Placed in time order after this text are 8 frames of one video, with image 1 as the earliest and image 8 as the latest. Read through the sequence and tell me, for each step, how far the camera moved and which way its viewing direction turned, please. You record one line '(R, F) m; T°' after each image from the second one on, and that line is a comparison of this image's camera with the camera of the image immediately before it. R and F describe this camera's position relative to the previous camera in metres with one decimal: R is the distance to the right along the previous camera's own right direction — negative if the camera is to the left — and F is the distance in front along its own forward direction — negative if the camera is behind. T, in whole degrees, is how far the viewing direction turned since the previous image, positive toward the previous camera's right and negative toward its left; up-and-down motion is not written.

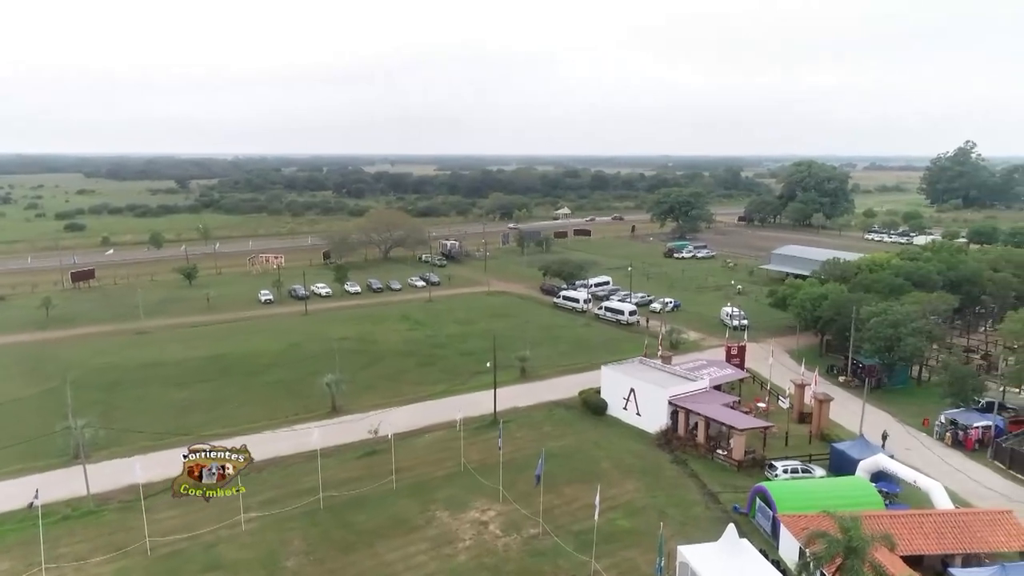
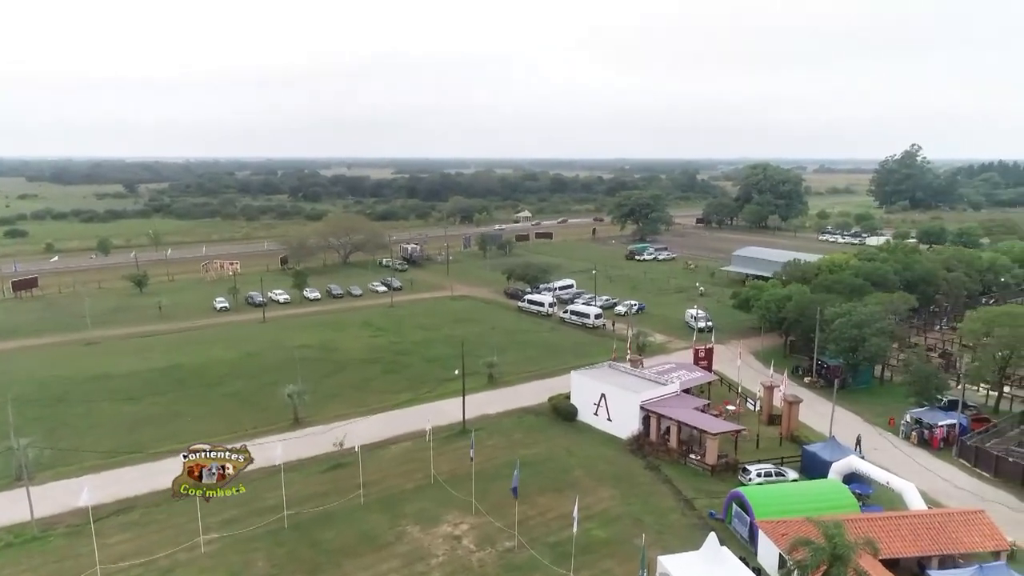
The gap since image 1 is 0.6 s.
(-0.4, +0.6) m; +3°
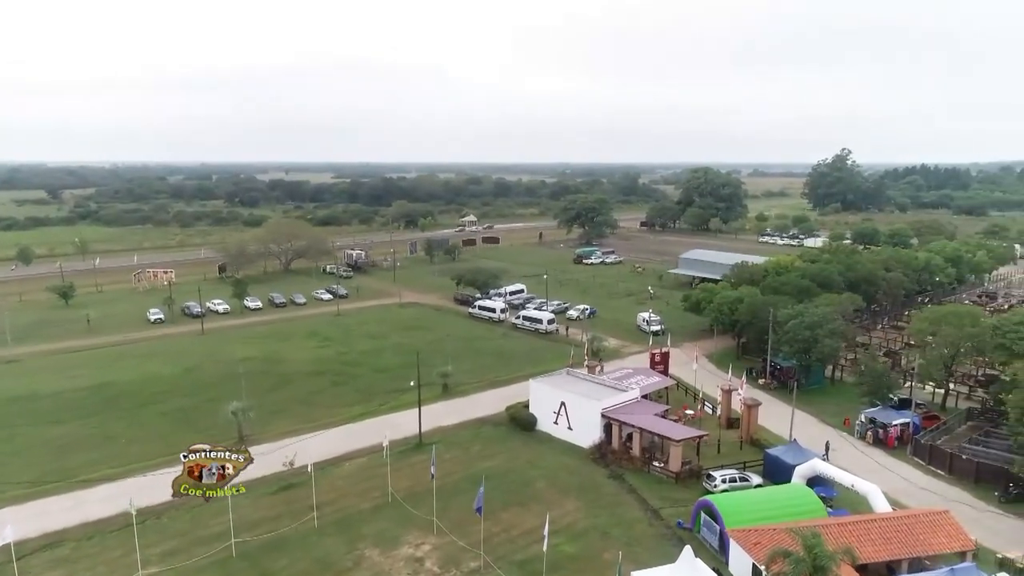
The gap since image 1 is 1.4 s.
(-0.5, +0.9) m; +5°
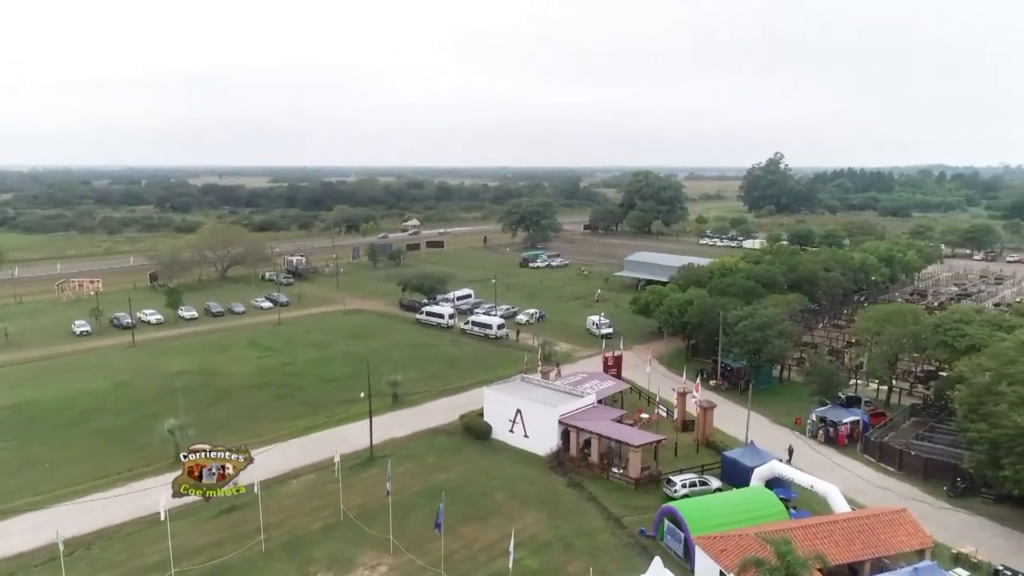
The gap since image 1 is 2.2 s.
(-0.4, +0.7) m; +5°
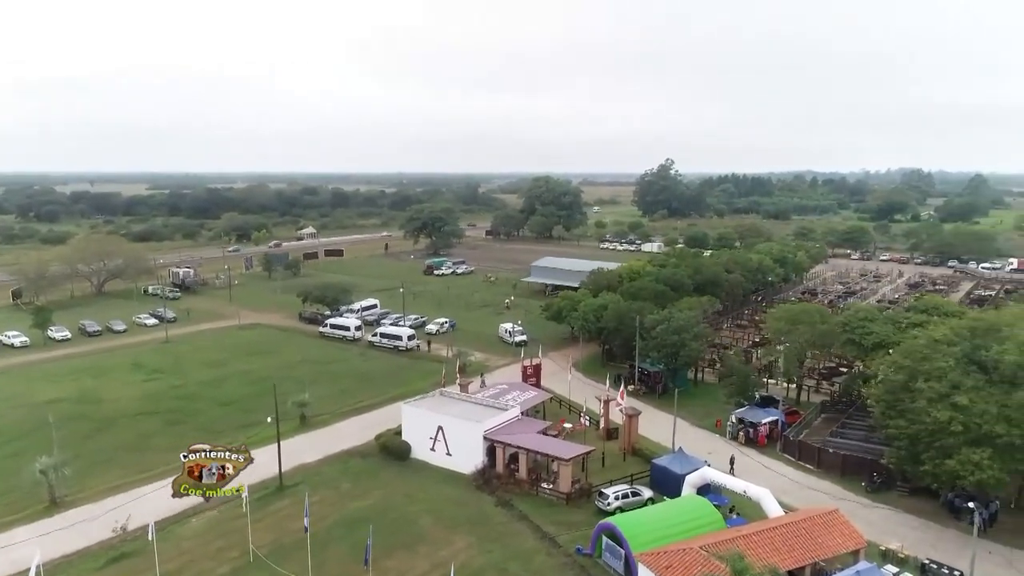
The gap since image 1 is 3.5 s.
(-0.7, +1.3) m; +8°
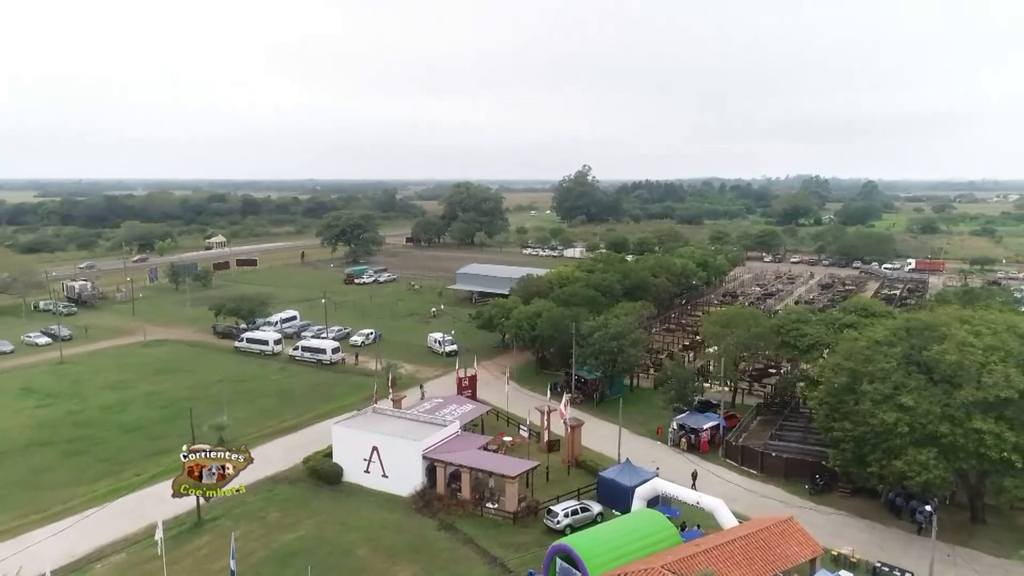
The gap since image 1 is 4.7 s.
(-0.7, +1.3) m; +7°
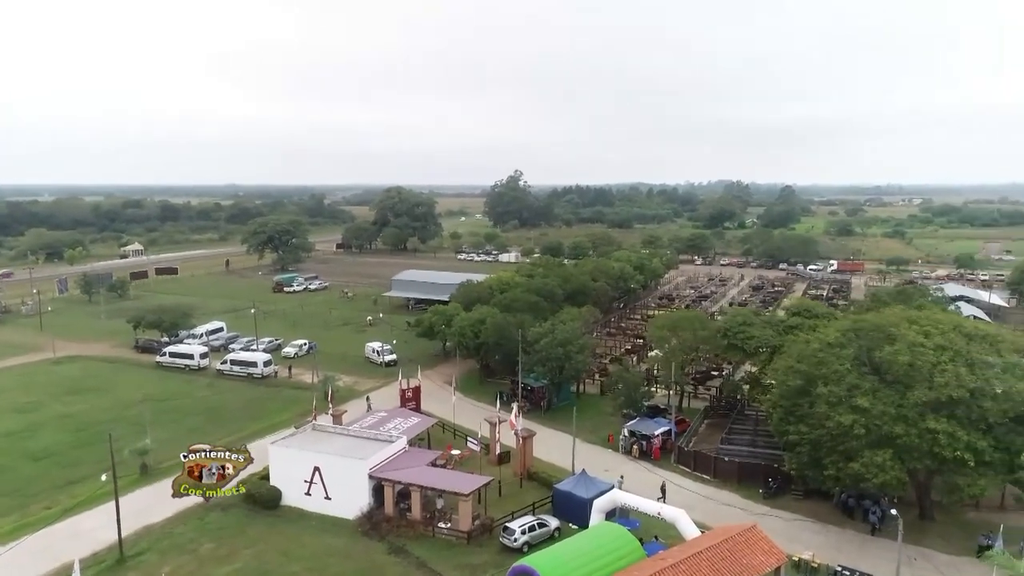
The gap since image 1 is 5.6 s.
(-0.6, +1.0) m; +6°
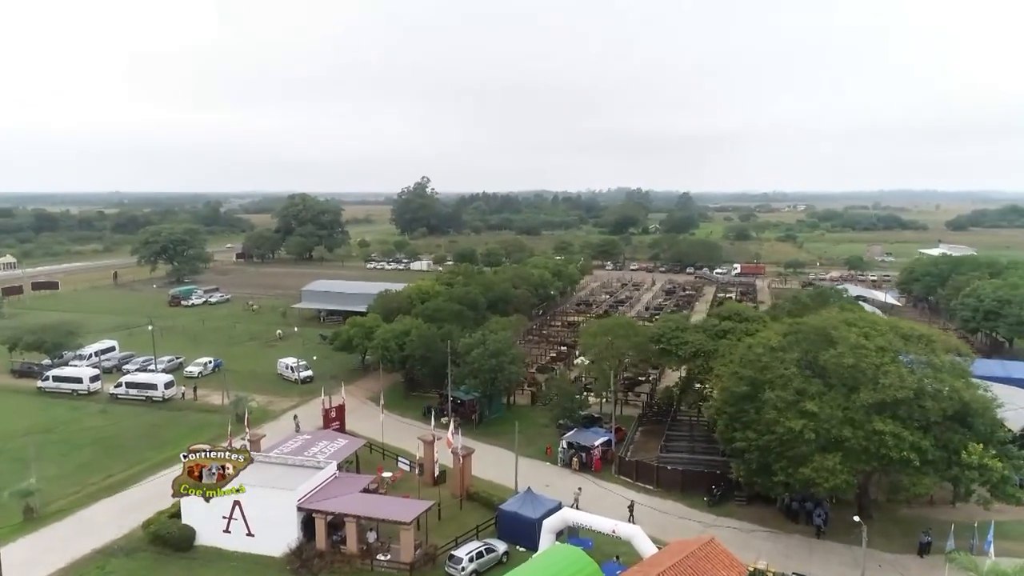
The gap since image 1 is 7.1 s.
(-1.0, +1.3) m; +8°
